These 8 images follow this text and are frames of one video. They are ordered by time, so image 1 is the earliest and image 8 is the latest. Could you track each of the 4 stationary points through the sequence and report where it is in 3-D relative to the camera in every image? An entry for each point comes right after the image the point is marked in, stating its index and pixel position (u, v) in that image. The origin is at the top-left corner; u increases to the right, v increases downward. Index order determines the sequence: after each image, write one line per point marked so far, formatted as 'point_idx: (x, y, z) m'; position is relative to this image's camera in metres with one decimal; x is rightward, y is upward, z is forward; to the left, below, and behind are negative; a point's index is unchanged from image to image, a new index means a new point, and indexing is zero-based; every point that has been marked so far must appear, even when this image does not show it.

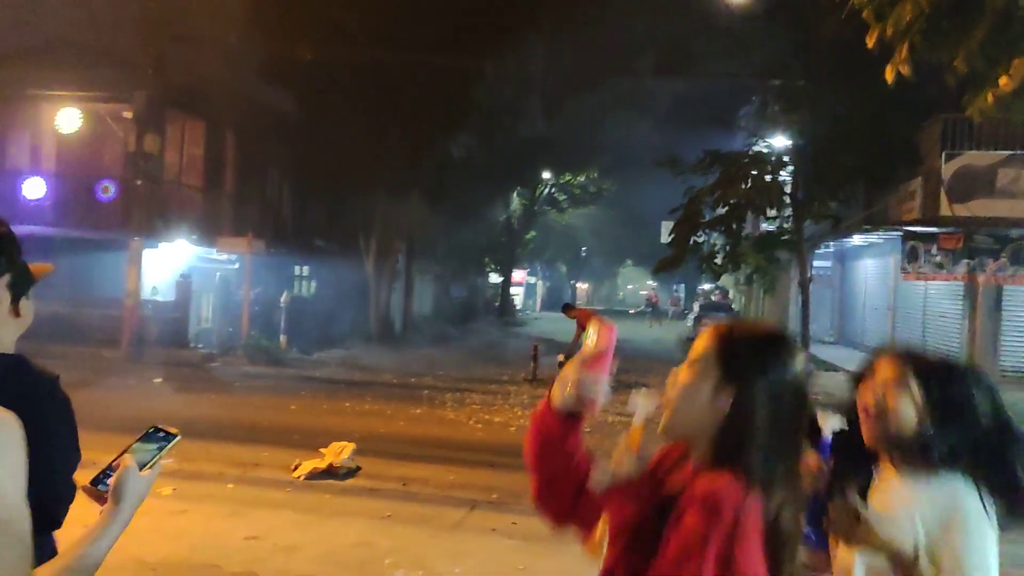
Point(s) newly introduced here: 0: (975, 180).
0: (+7.5, +1.8, +14.1) m
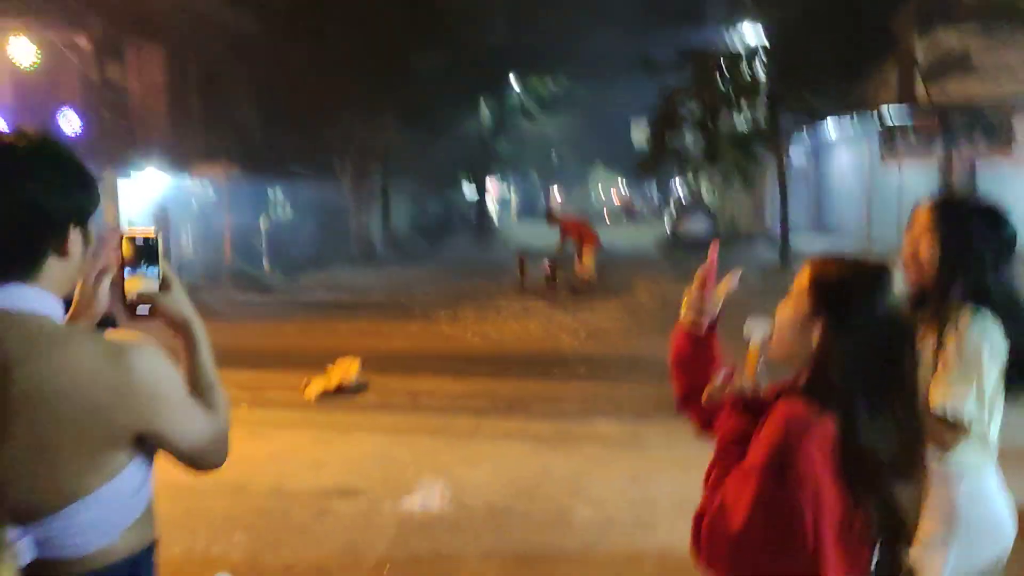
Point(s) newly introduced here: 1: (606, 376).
0: (+7.1, +3.7, +14.2) m
1: (+0.9, -0.9, +8.7) m
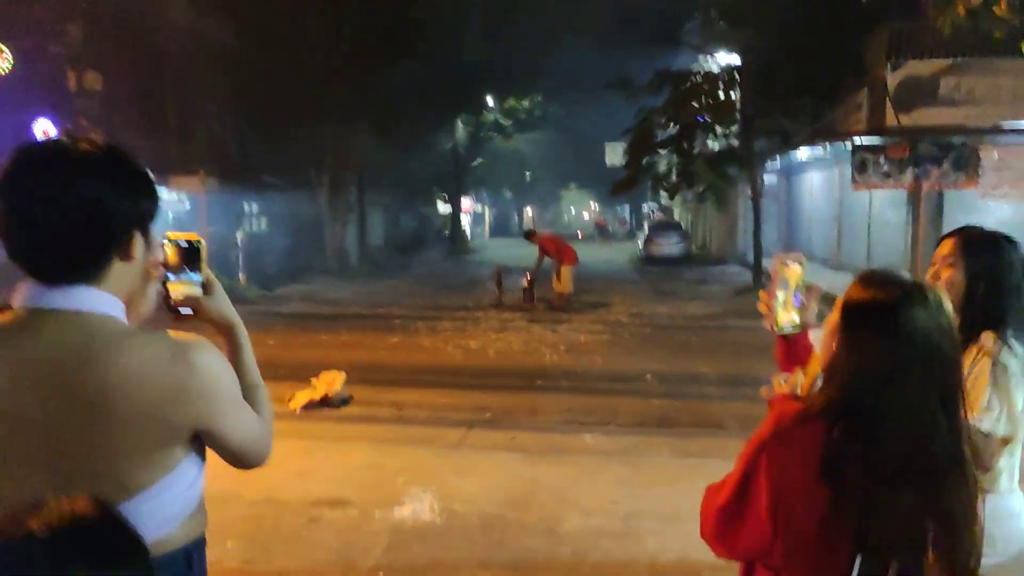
0: (+6.8, +3.3, +14.6) m
1: (+0.8, -1.0, +8.8) m
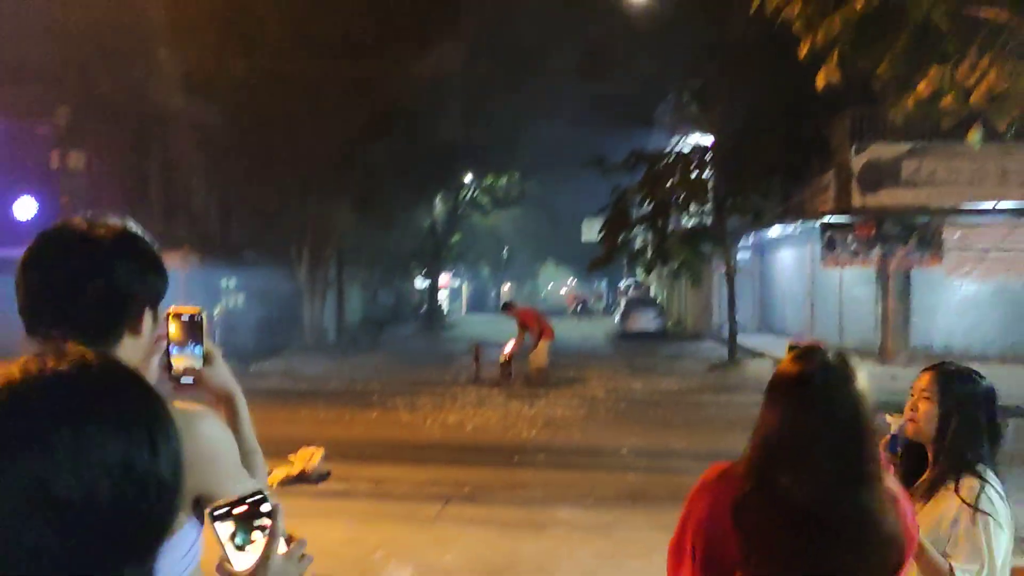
0: (+6.4, +2.0, +15.1) m
1: (+0.5, -1.8, +8.9) m
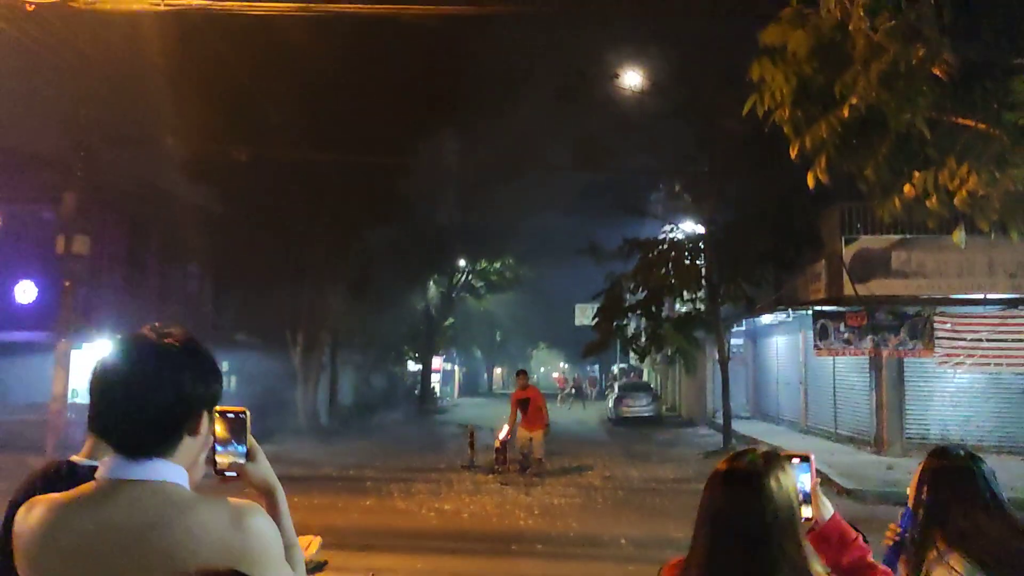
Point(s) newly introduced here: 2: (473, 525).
0: (+6.4, +0.5, +15.5) m
1: (+0.5, -2.7, +8.8) m
2: (-0.5, -2.8, +10.3) m
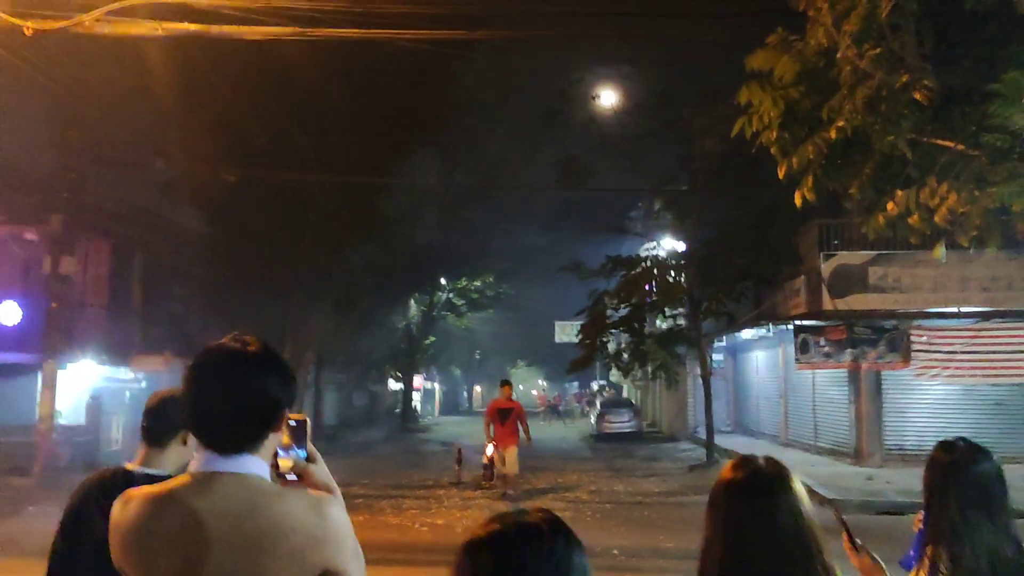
0: (+6.1, +0.2, +15.9) m
1: (+0.5, -2.9, +9.0) m
2: (-0.5, -3.0, +10.5) m
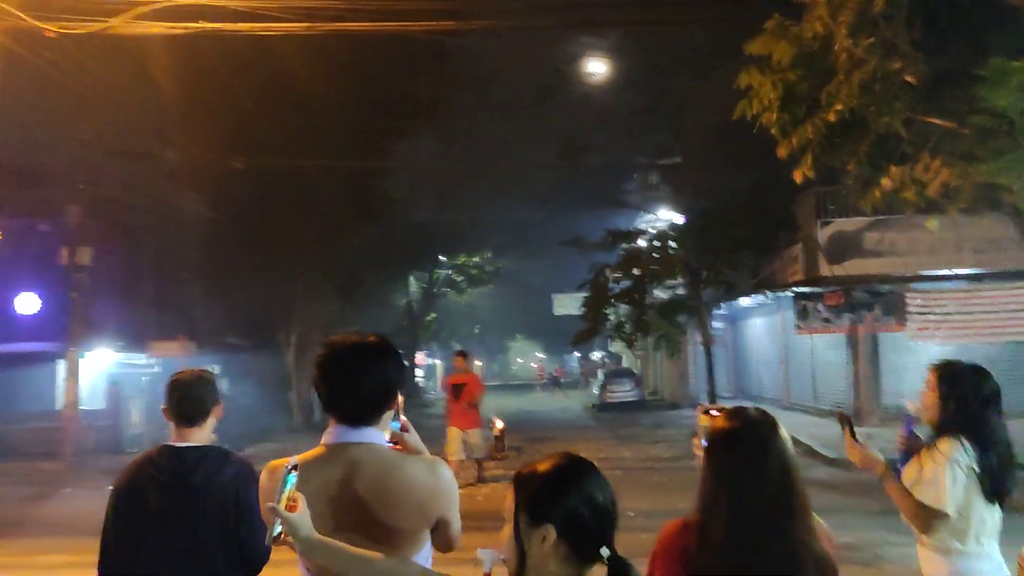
0: (+6.2, +0.8, +16.3) m
1: (+0.7, -2.6, +9.5) m
2: (-0.3, -2.8, +11.0) m
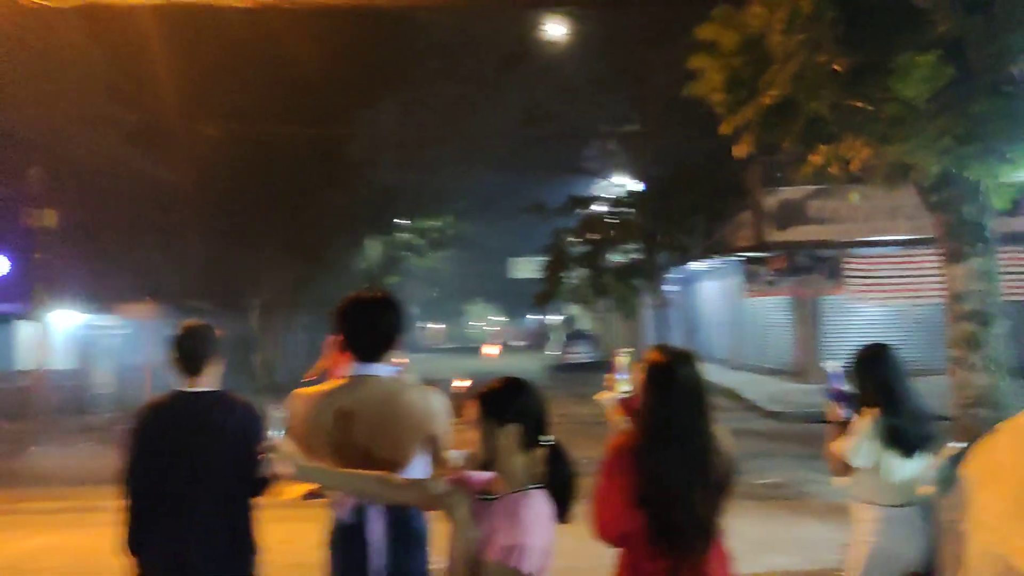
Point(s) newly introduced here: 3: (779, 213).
0: (+5.5, +1.5, +17.2) m
1: (+0.3, -2.2, +10.3) m
2: (-0.8, -2.3, +11.8) m
3: (+5.3, +1.5, +17.3) m
